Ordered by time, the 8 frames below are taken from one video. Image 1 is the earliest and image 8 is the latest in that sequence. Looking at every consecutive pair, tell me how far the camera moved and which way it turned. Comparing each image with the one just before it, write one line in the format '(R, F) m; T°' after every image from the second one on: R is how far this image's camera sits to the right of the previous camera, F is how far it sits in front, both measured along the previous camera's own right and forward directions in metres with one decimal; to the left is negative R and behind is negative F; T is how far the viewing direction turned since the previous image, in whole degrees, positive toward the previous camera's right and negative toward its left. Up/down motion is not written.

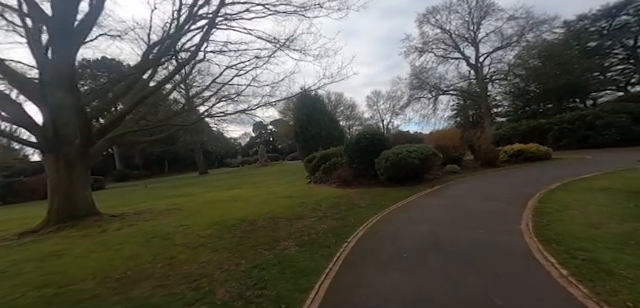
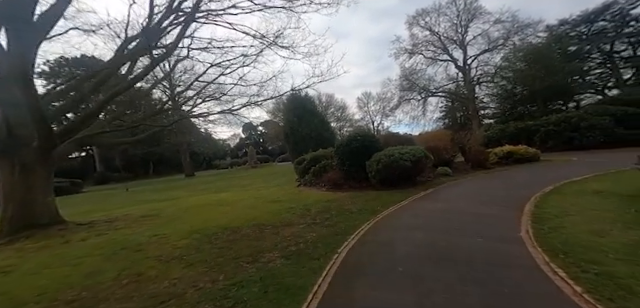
(0.0, +0.4) m; +2°
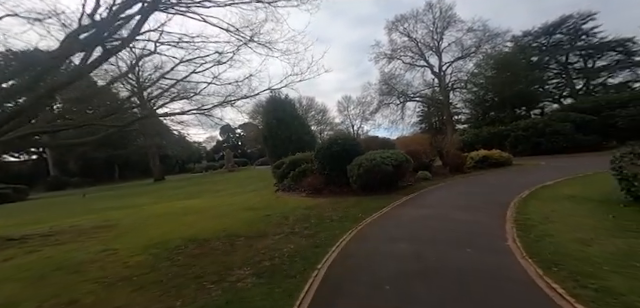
(0.0, +0.5) m; +4°
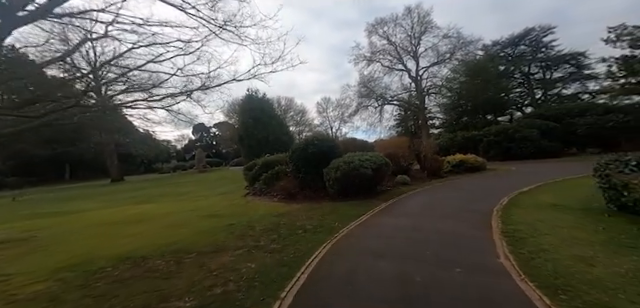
(+0.2, +0.8) m; +5°
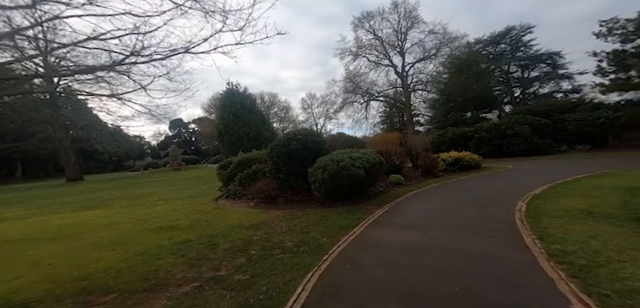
(0.0, +1.6) m; +3°
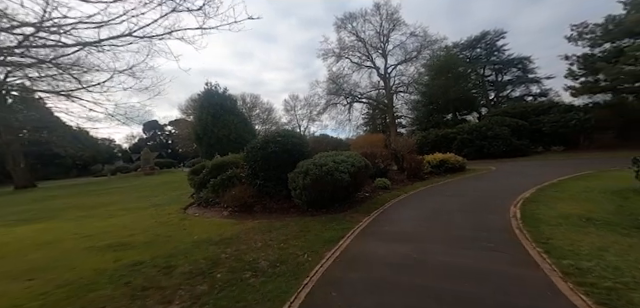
(+0.1, +0.8) m; +4°
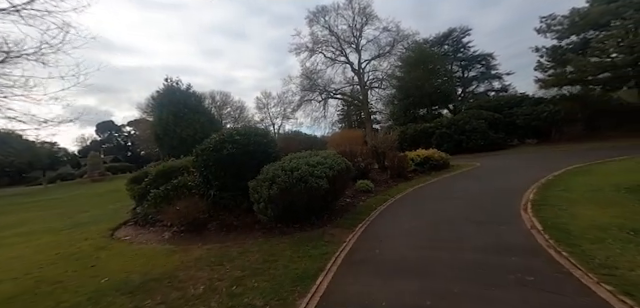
(+0.1, +1.7) m; +5°
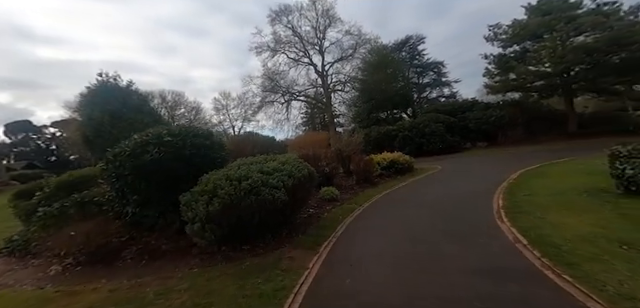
(+0.1, +1.1) m; +8°
